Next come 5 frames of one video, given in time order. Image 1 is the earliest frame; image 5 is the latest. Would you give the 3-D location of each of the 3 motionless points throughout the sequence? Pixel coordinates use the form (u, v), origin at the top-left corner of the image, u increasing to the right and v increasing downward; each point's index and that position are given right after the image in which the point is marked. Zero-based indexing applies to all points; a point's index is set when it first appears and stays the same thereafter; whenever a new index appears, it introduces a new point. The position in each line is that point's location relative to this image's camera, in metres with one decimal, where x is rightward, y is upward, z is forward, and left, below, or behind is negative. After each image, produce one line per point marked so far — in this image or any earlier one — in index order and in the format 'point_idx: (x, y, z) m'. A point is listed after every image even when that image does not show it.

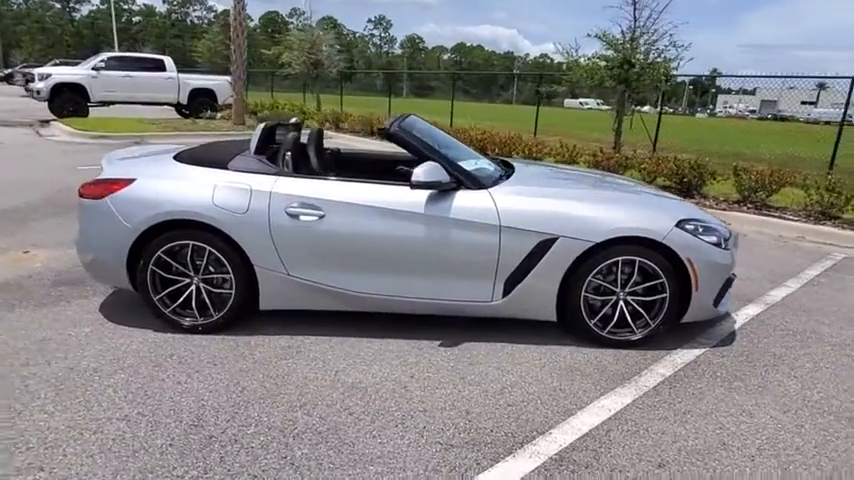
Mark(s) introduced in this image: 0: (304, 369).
0: (-0.7, -0.8, +3.1) m
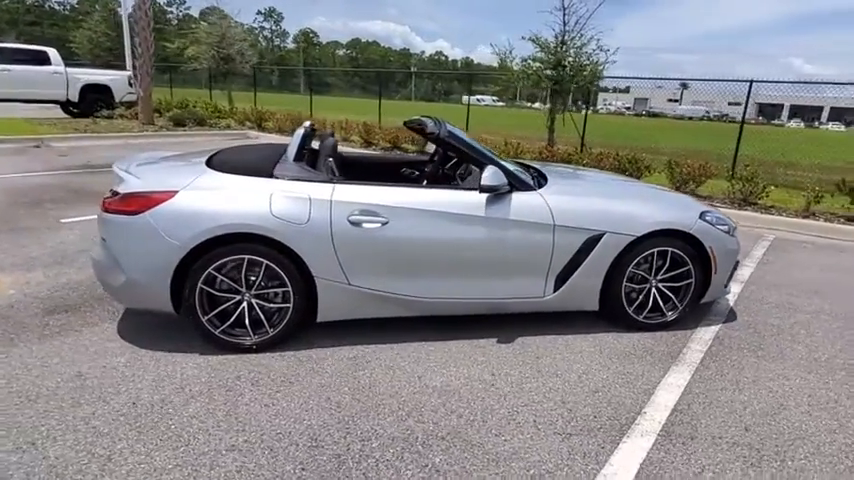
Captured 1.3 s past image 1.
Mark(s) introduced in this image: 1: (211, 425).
0: (-0.2, -0.8, +3.1) m
1: (-1.1, -0.9, +2.6) m
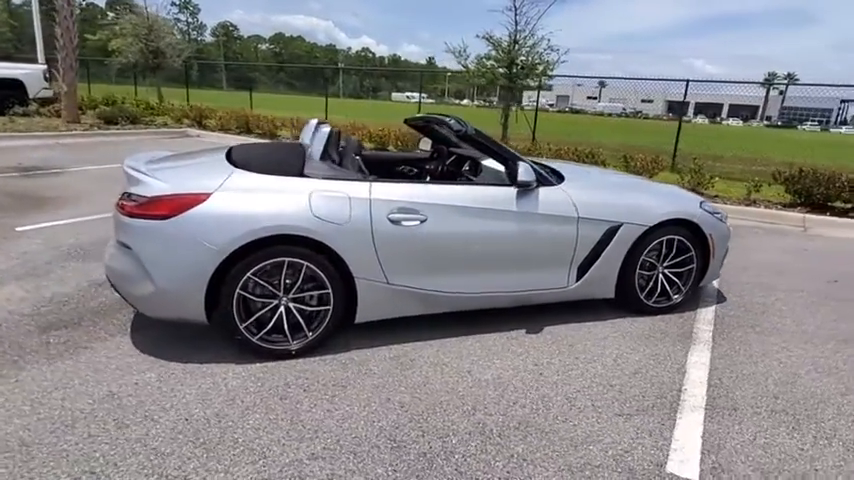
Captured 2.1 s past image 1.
0: (+0.1, -0.8, +3.1) m
1: (-0.7, -0.9, +2.5) m
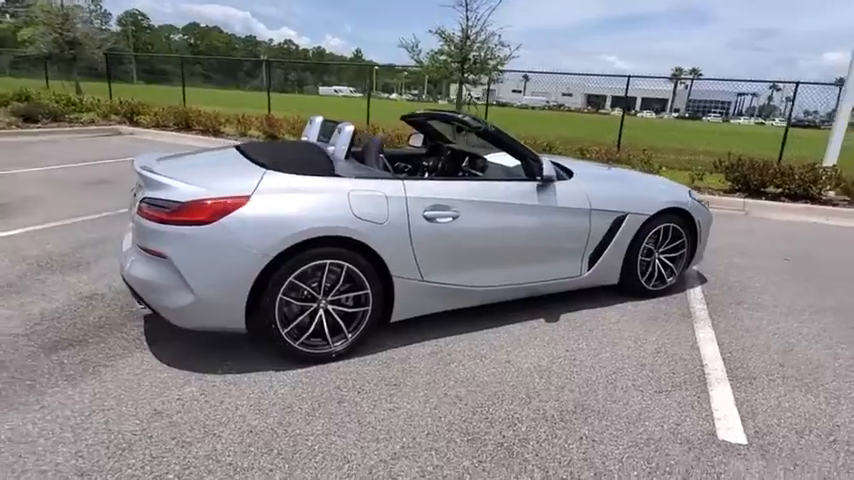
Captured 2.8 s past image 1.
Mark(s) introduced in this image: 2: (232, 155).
0: (+0.3, -0.8, +3.2) m
1: (-0.3, -1.0, +2.5) m
2: (-1.3, +0.6, +3.5) m
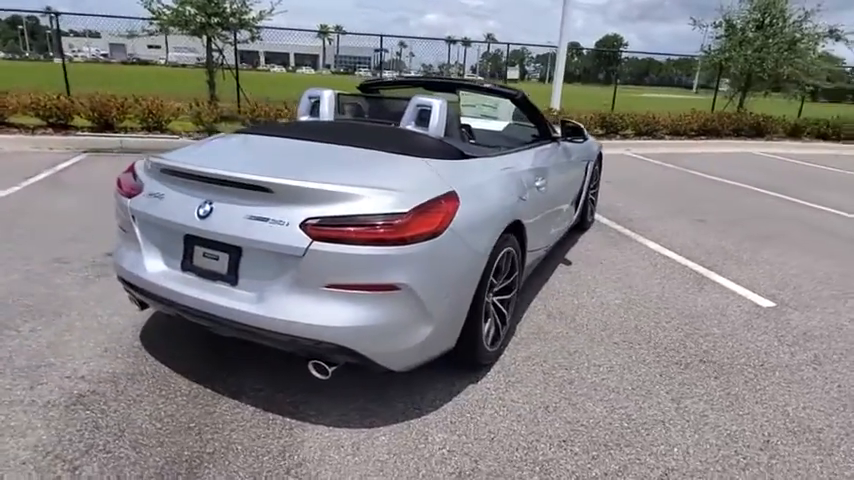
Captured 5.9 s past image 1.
0: (+1.1, -0.5, +3.5) m
1: (+1.0, -0.8, +2.6) m
2: (-0.6, +0.5, +2.7) m
